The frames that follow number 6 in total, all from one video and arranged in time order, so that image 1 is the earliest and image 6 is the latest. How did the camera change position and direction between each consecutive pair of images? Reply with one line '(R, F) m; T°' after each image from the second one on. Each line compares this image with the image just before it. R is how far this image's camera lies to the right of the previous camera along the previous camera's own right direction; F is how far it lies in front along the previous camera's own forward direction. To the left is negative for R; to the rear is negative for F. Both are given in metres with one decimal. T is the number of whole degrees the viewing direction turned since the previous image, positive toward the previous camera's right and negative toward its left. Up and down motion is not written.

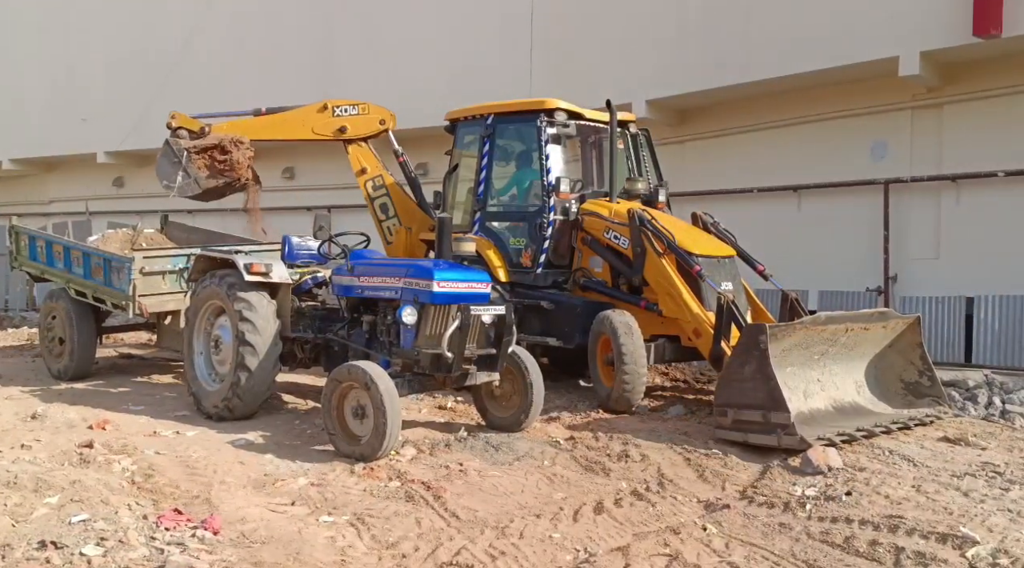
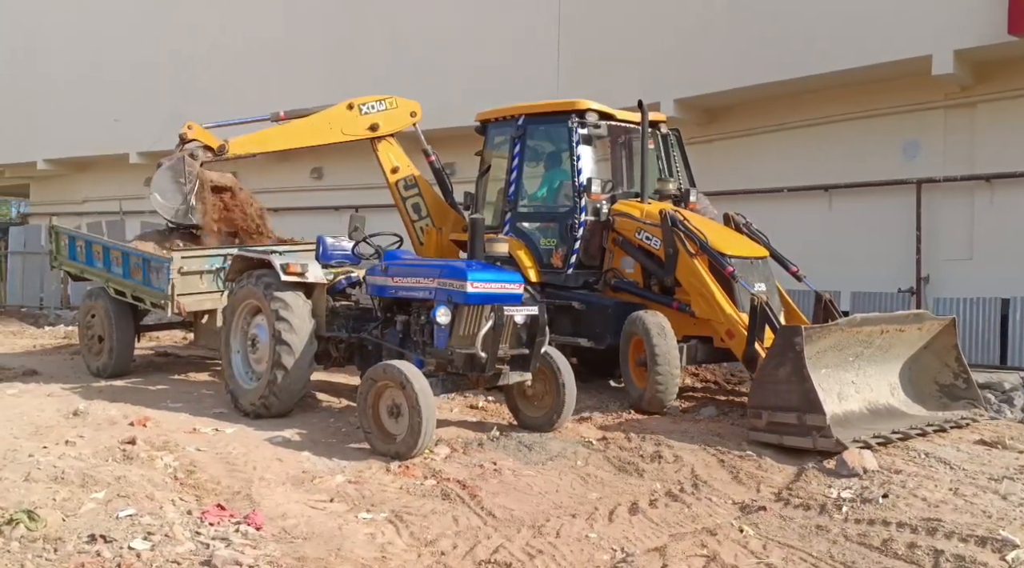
(-0.1, 0.0) m; -2°
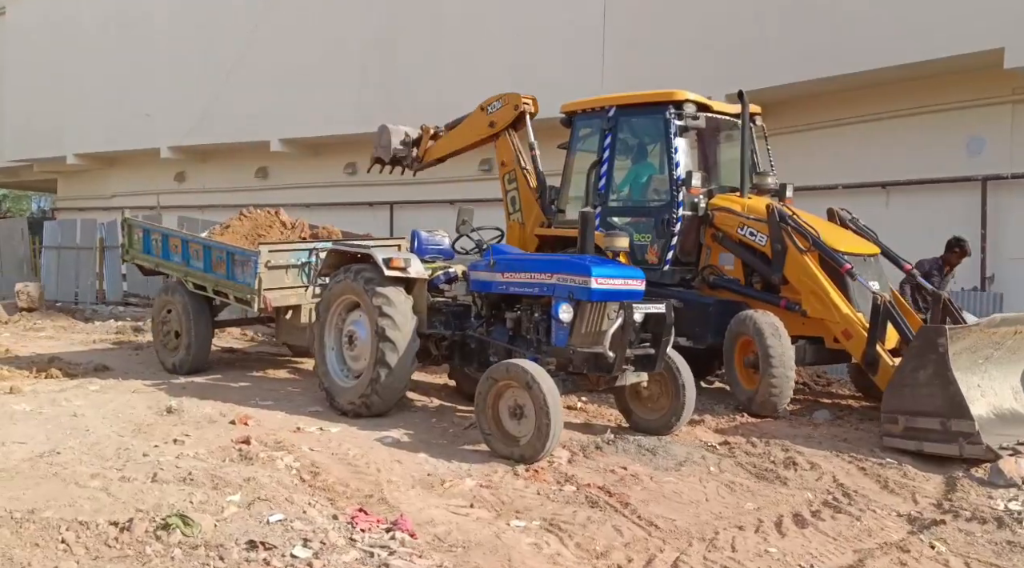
(-0.7, +0.2) m; -1°
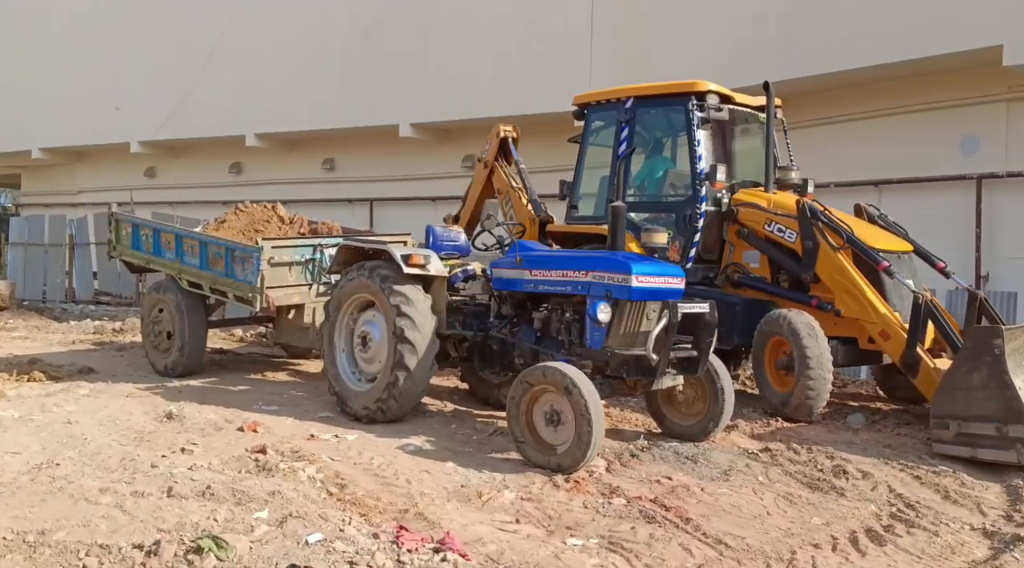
(-0.4, +0.4) m; +2°
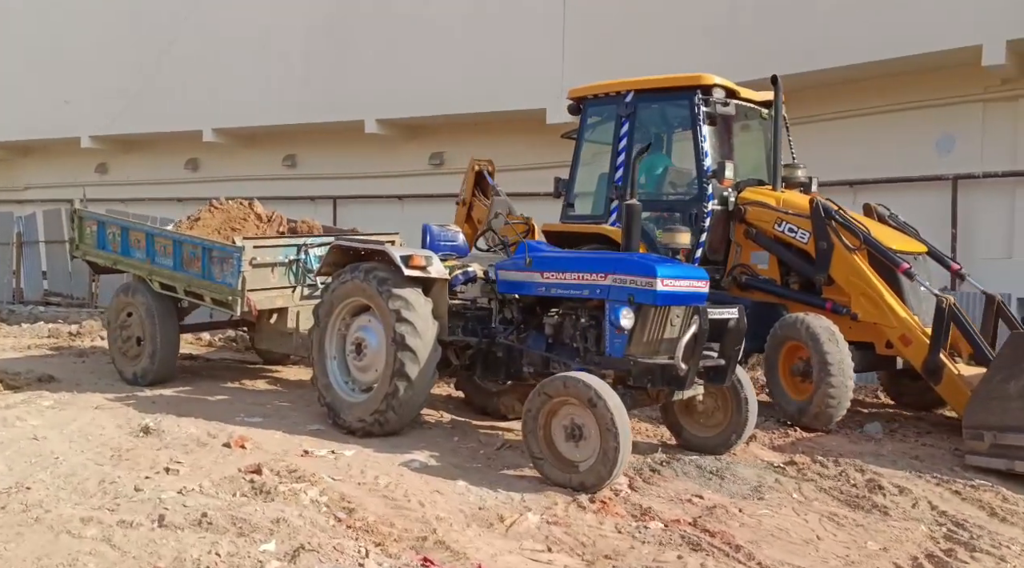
(-0.3, +0.4) m; +3°
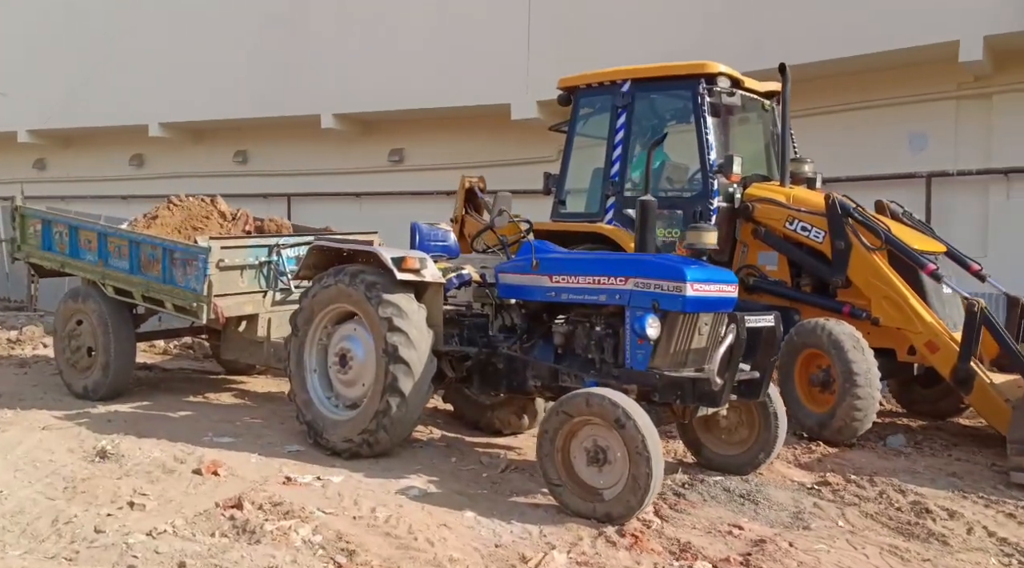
(-0.3, +0.6) m; +3°
